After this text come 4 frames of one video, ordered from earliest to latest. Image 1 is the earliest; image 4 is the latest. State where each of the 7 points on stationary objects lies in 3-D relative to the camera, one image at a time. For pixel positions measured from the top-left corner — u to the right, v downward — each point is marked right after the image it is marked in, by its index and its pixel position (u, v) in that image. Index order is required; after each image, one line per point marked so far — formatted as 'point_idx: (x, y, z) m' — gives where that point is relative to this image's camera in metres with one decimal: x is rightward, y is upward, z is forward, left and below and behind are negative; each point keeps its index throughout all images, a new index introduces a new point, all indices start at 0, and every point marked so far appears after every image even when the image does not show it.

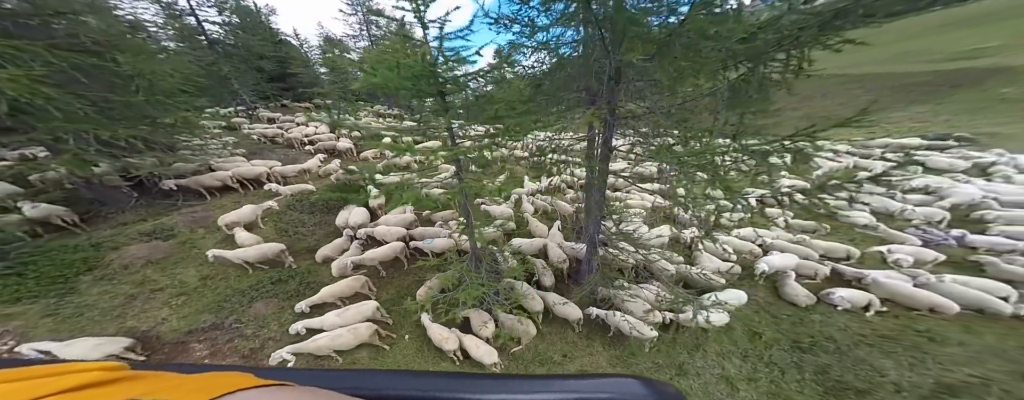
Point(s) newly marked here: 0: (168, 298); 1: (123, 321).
0: (-4.7, -1.3, +3.7) m
1: (-4.7, -1.5, +3.3) m
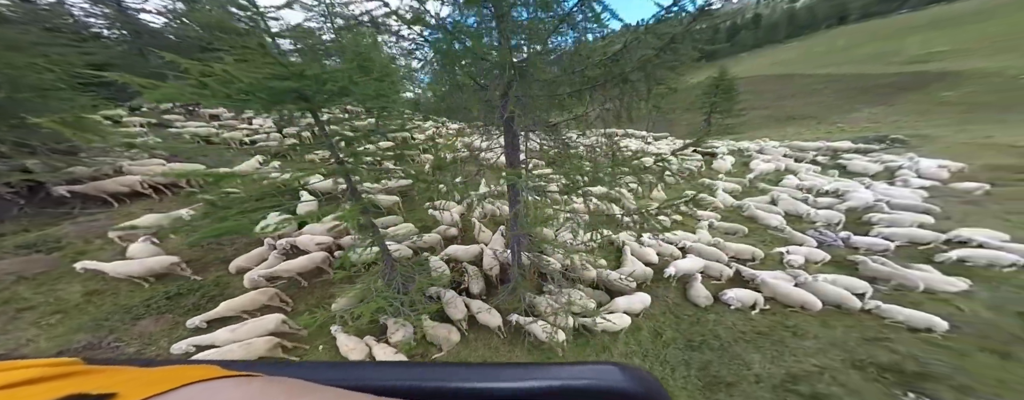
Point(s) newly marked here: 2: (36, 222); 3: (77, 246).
0: (-5.9, -1.5, +3.4) m
1: (-5.9, -1.6, +3.0) m
2: (-8.7, -0.4, +5.0) m
3: (-7.2, -0.7, +4.5) m
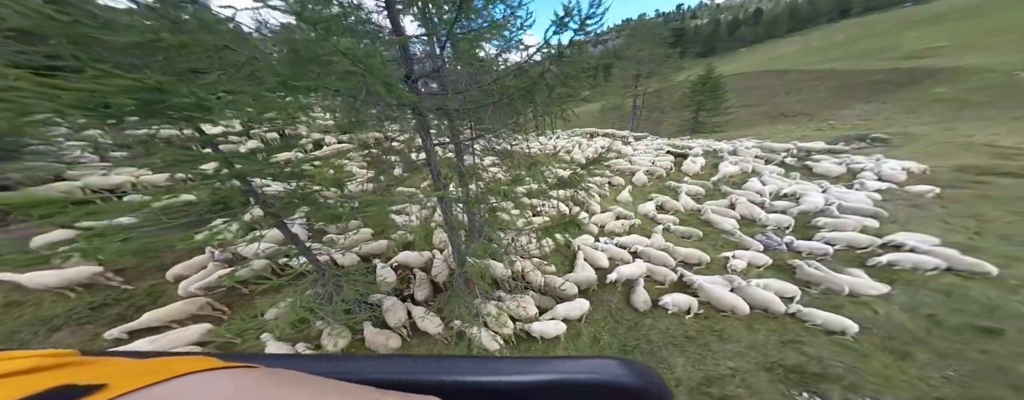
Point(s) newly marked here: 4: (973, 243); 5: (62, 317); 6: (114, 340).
0: (-6.8, -1.6, +3.3) m
1: (-6.8, -1.8, +2.9) m
2: (-9.6, -0.5, +4.8) m
3: (-8.2, -0.9, +4.4) m
4: (+10.5, -0.8, +6.0) m
5: (-6.0, -1.6, +3.6) m
6: (-5.1, -1.8, +3.5) m
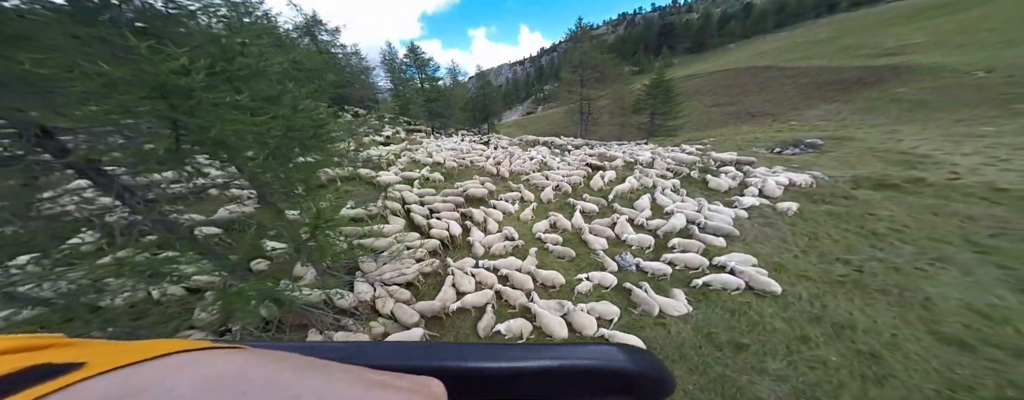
0: (-9.6, -2.4, +3.1) m
1: (-9.5, -2.5, +2.7) m
2: (-12.5, -1.2, +4.4) m
3: (-11.1, -1.6, +4.1) m
4: (+7.5, -1.4, +7.1) m
5: (-8.8, -2.3, +3.5) m
6: (-7.9, -2.6, +3.5) m
